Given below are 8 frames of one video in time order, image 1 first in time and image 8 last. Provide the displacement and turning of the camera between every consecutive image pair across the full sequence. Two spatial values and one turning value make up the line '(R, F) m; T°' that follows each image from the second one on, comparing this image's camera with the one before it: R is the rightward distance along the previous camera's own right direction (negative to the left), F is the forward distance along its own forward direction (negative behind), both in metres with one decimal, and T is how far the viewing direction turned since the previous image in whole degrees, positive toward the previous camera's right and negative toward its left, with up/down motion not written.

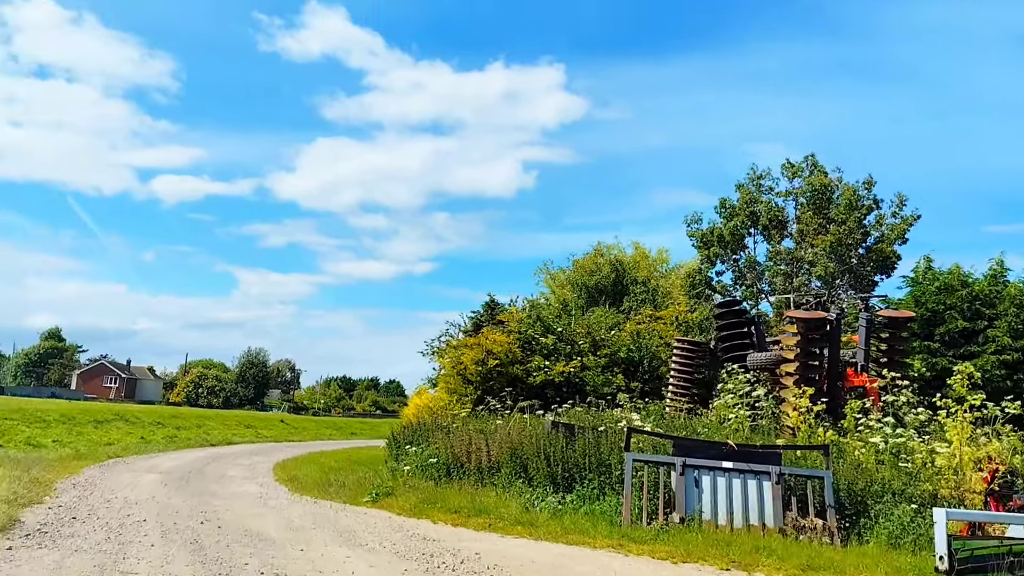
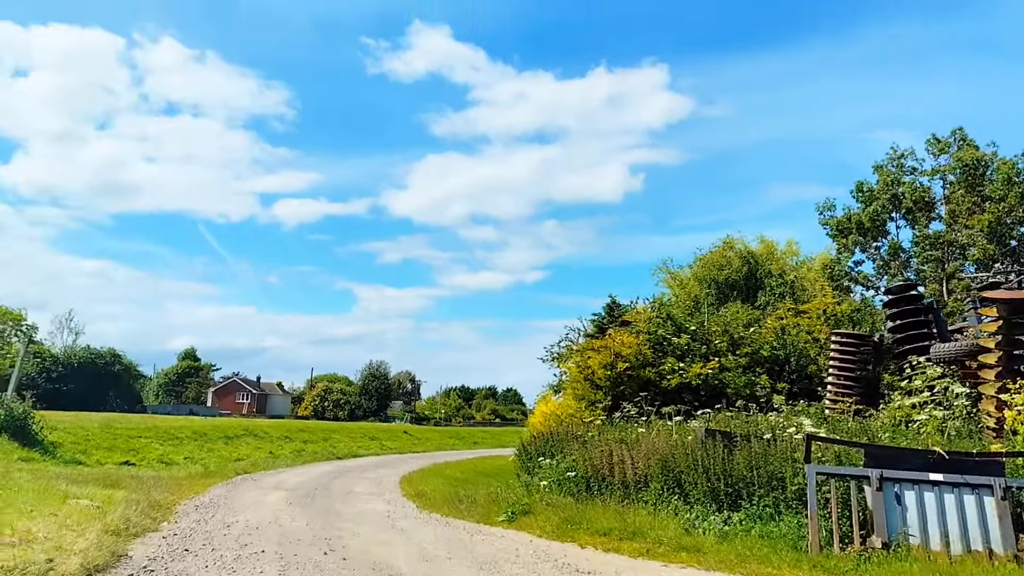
(-0.5, +1.6) m; -8°
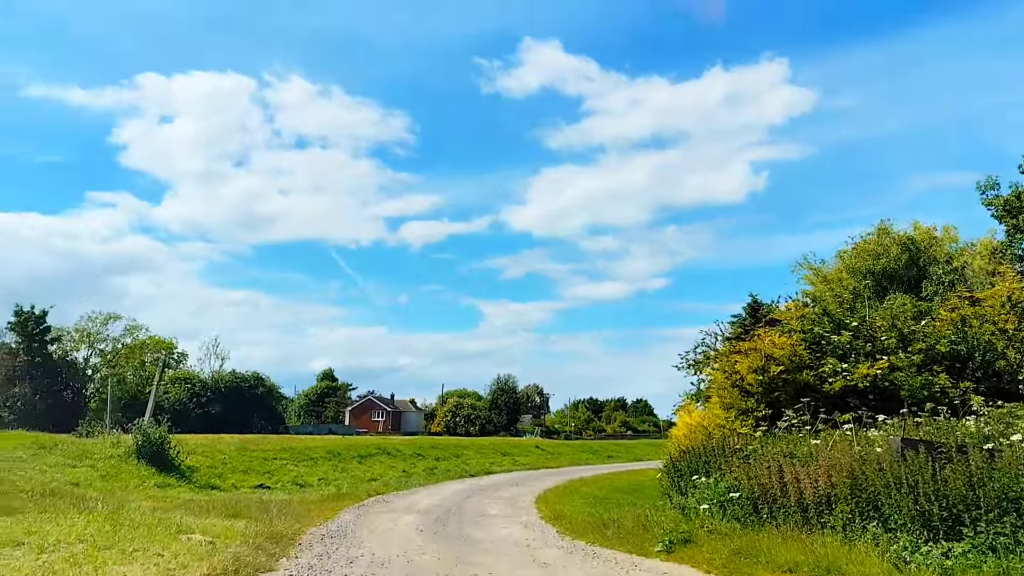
(-0.3, +1.7) m; -8°
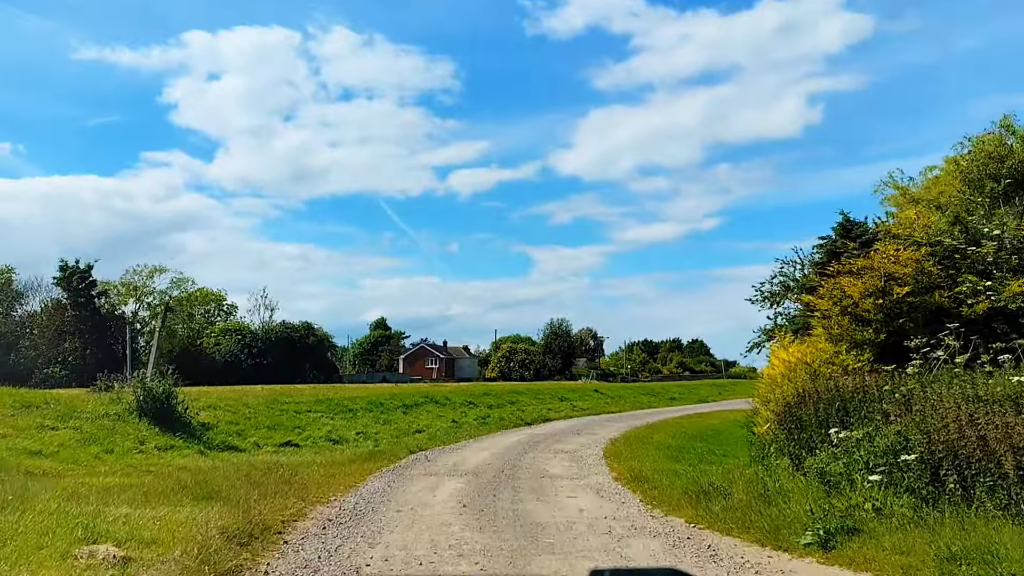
(-0.2, +3.9) m; -4°
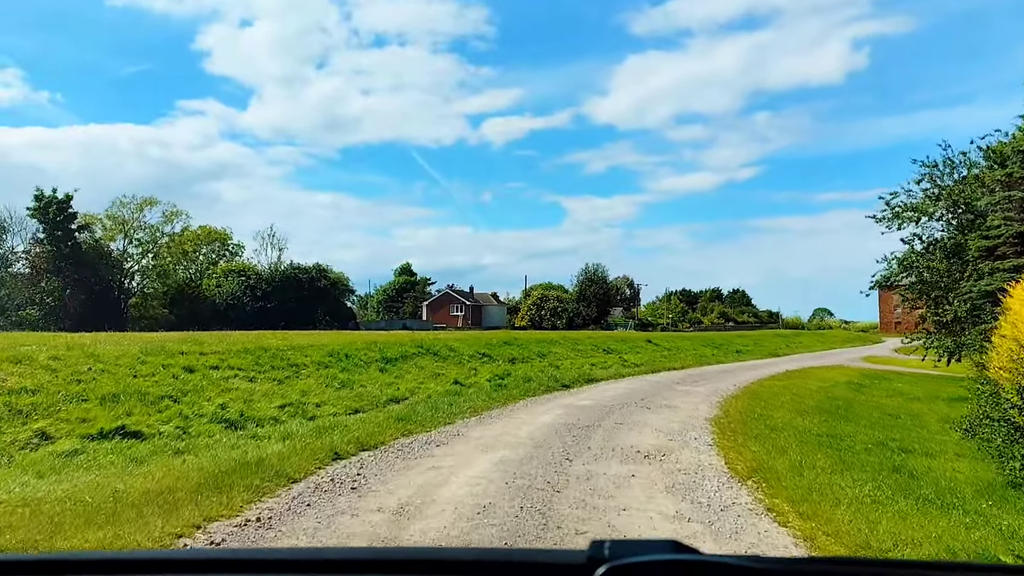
(0.0, +10.9) m; -2°
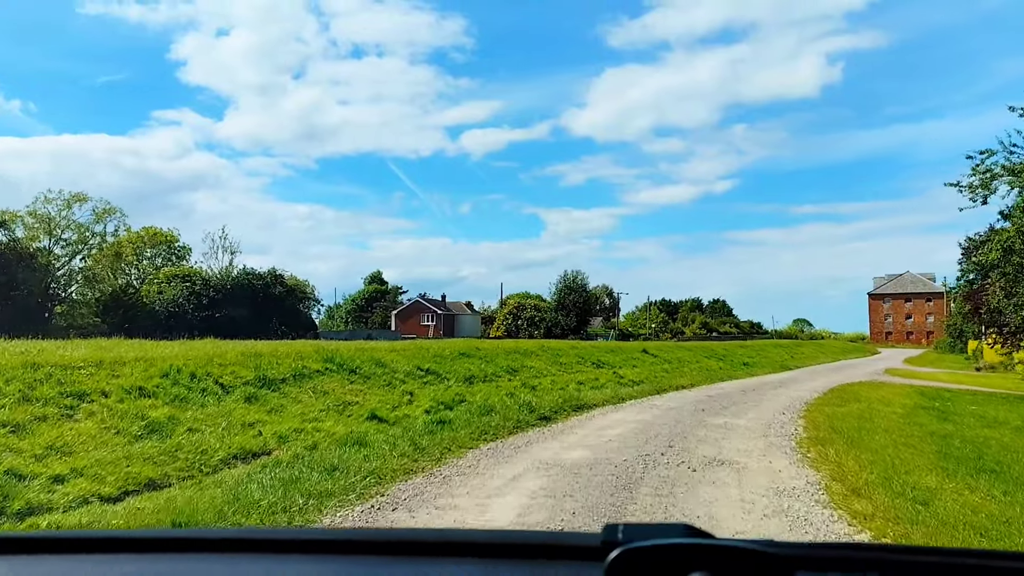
(+0.5, +8.0) m; +2°
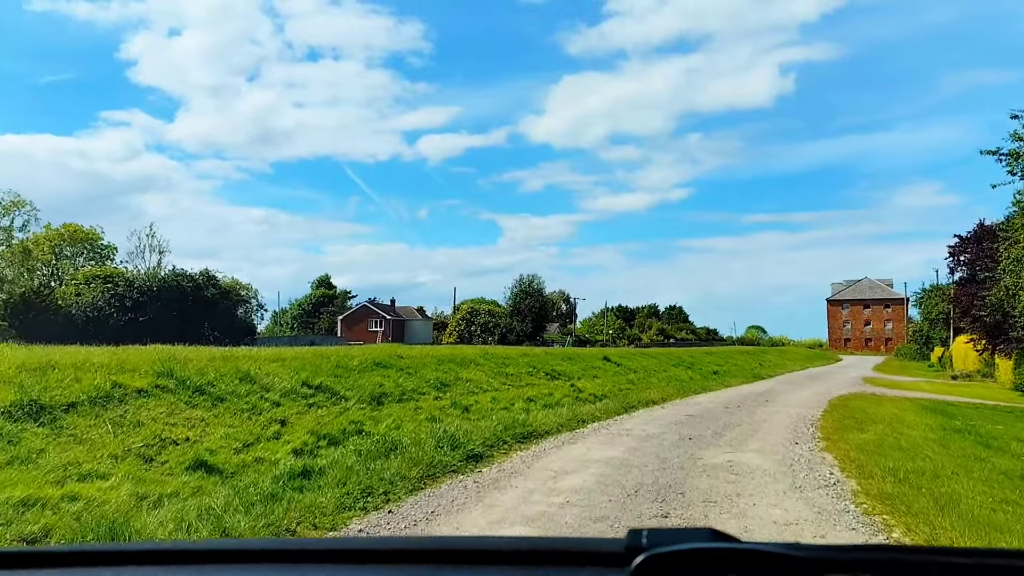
(+0.6, +4.9) m; +3°
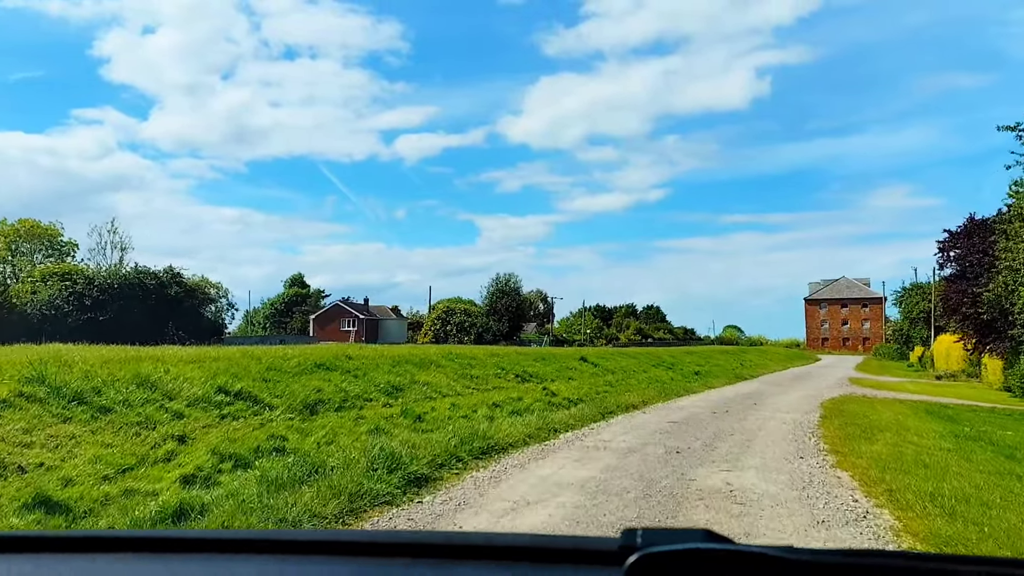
(+0.3, +2.1) m; +2°
